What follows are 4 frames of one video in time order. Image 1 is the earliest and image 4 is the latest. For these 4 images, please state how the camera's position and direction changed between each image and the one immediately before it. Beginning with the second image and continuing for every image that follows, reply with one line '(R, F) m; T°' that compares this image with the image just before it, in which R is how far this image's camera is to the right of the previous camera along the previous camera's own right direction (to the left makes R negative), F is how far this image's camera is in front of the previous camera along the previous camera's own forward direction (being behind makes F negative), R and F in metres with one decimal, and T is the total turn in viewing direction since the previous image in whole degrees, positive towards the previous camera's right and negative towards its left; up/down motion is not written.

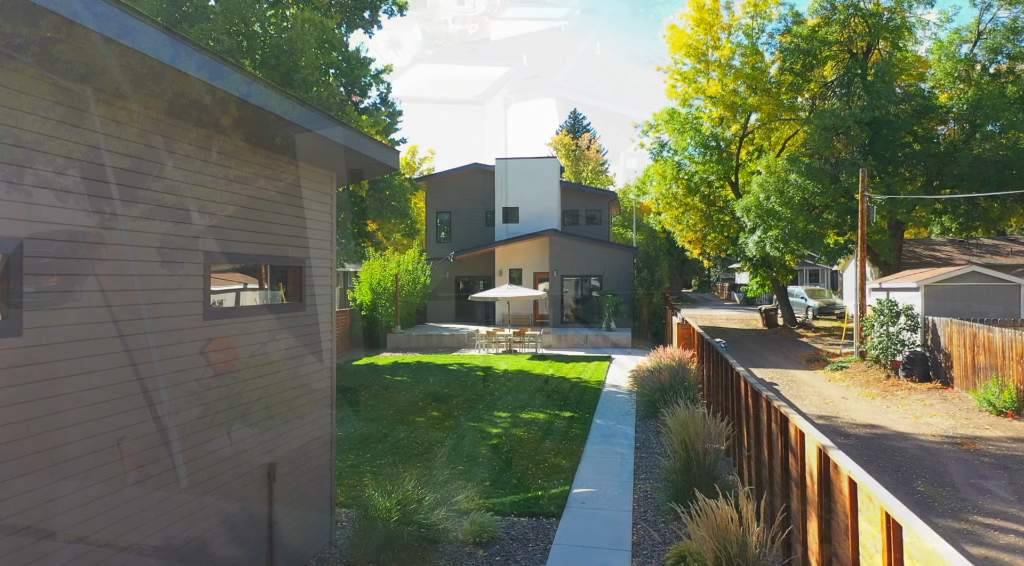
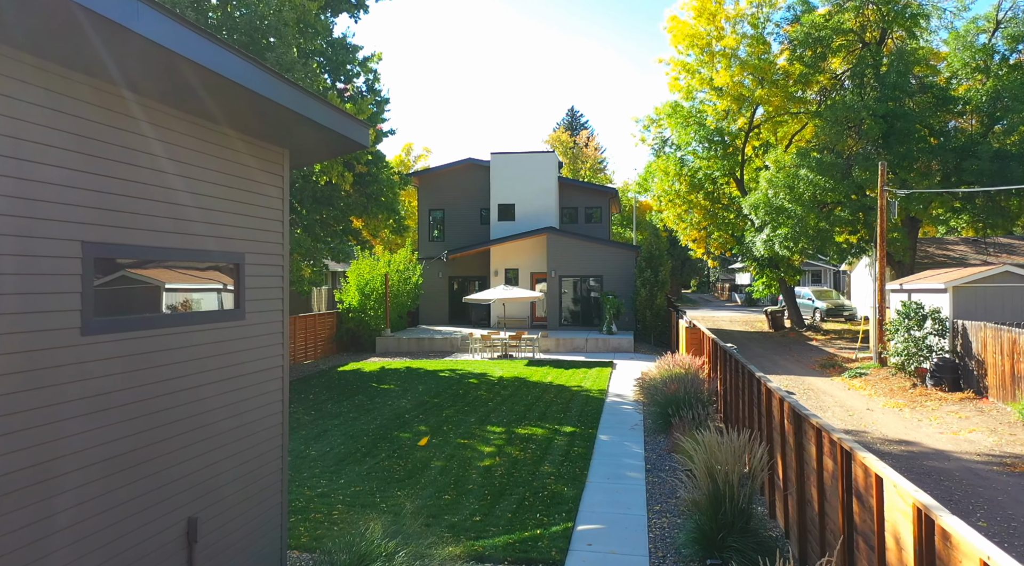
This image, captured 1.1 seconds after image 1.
(0.0, +1.2) m; 0°
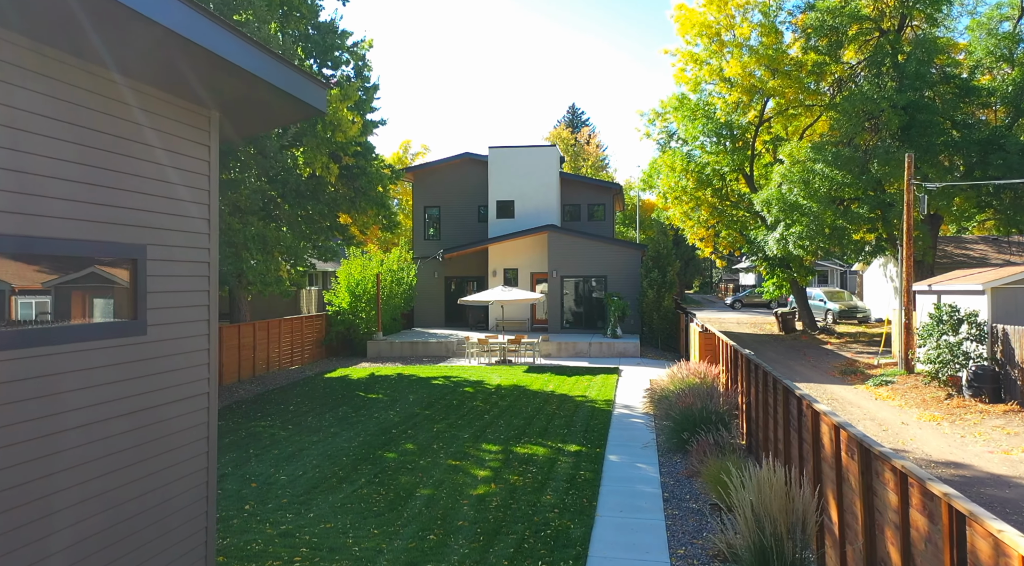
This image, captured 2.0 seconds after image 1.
(0.0, +1.2) m; 0°
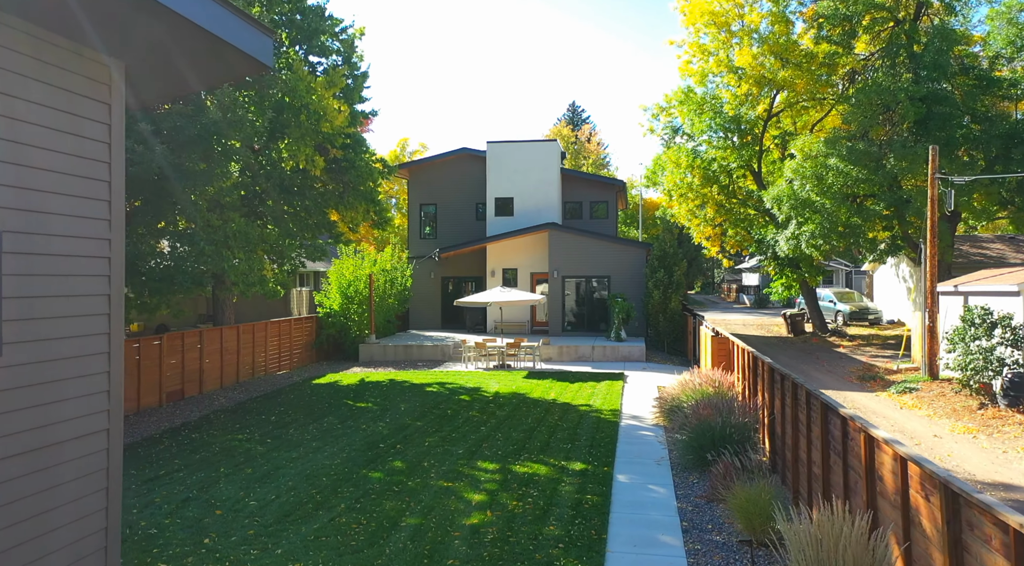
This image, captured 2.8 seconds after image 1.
(0.0, +0.9) m; 0°
